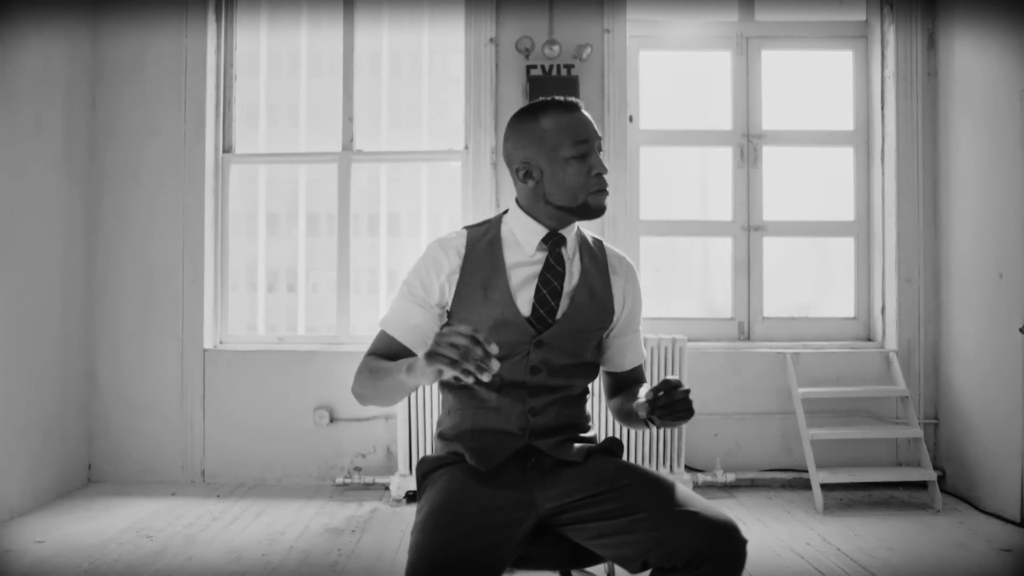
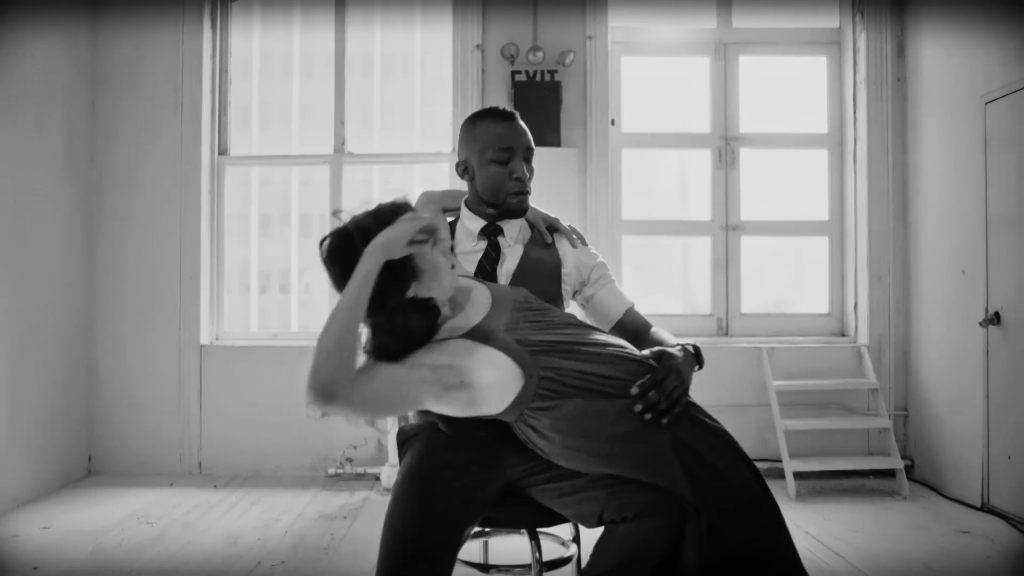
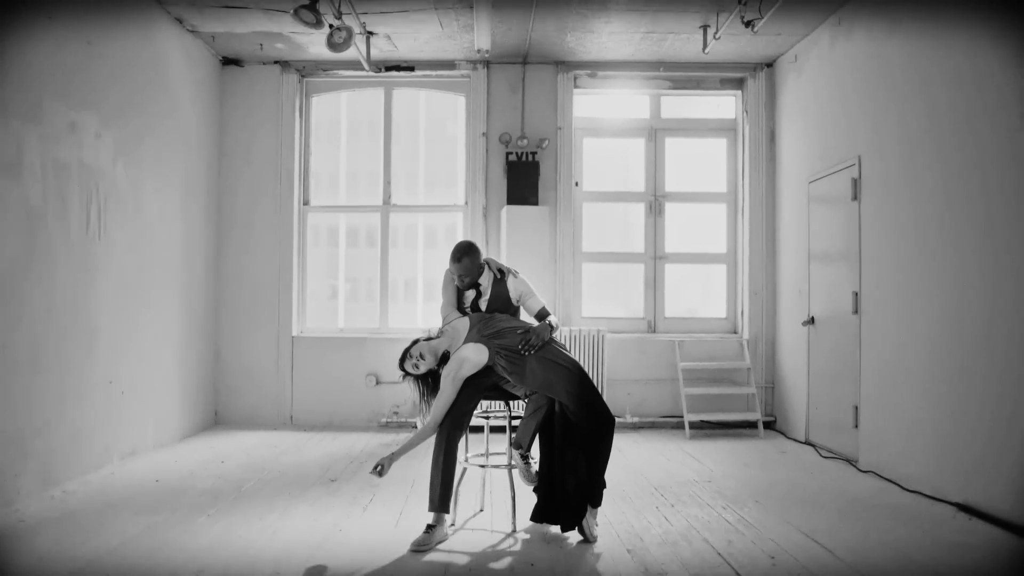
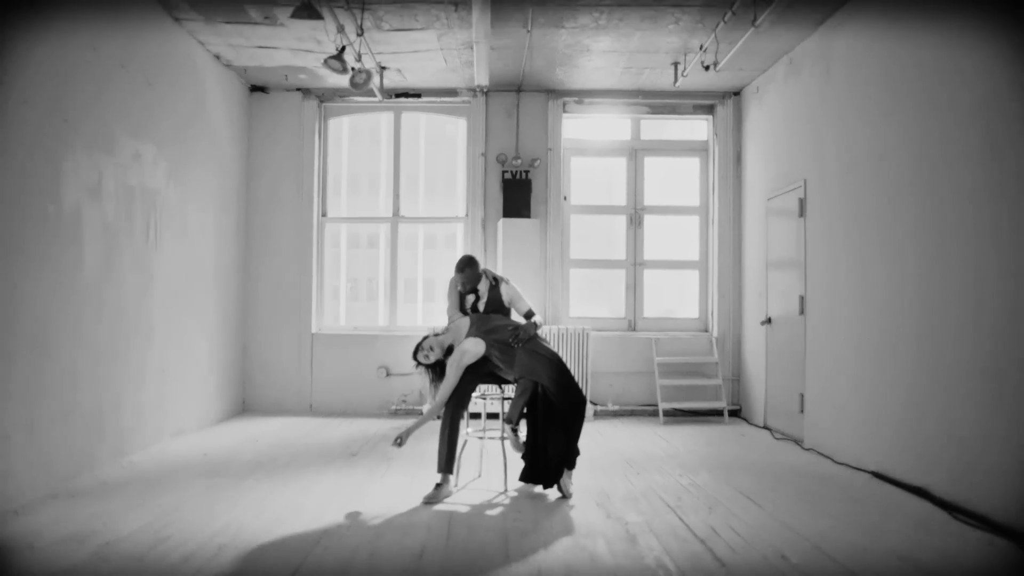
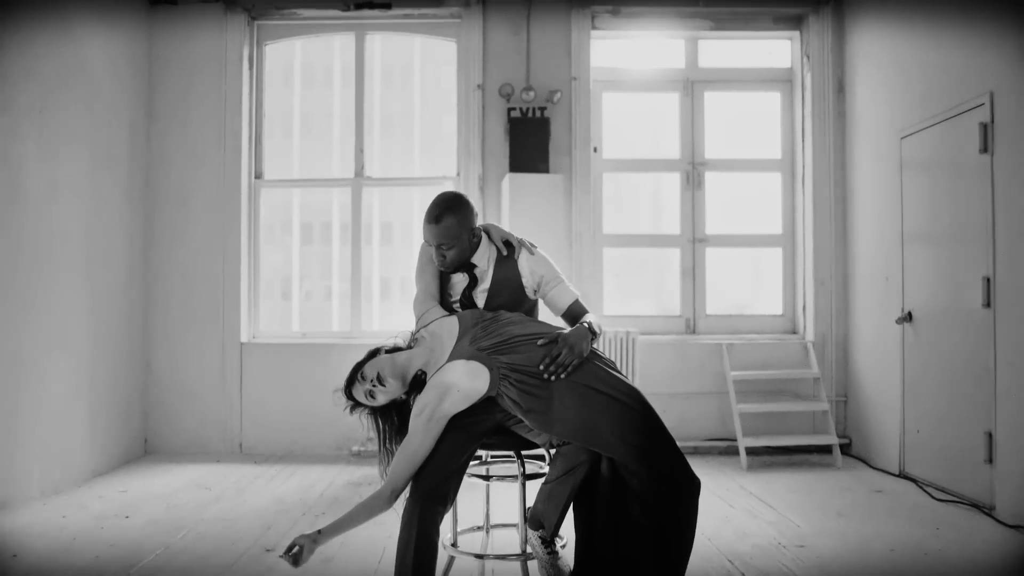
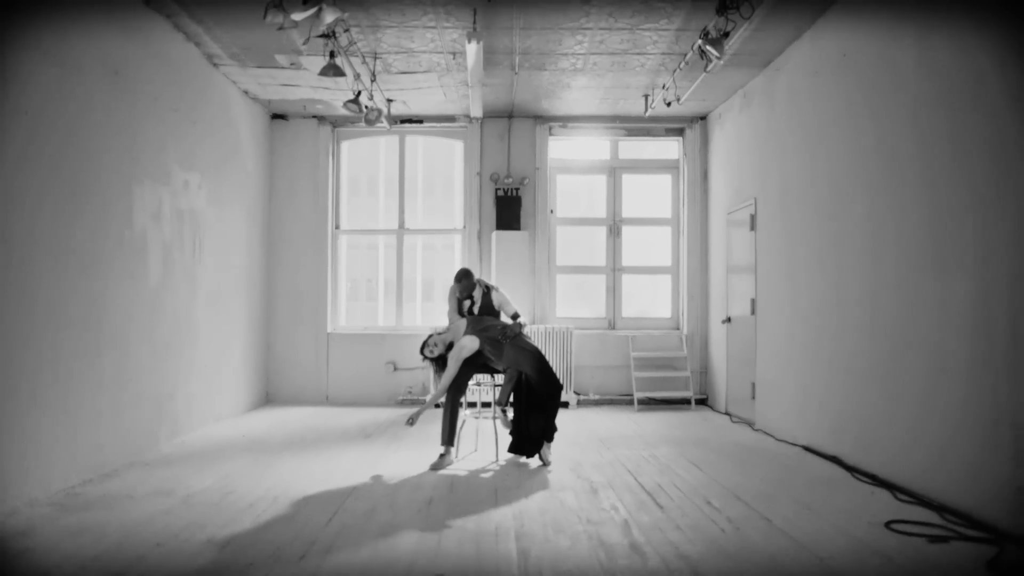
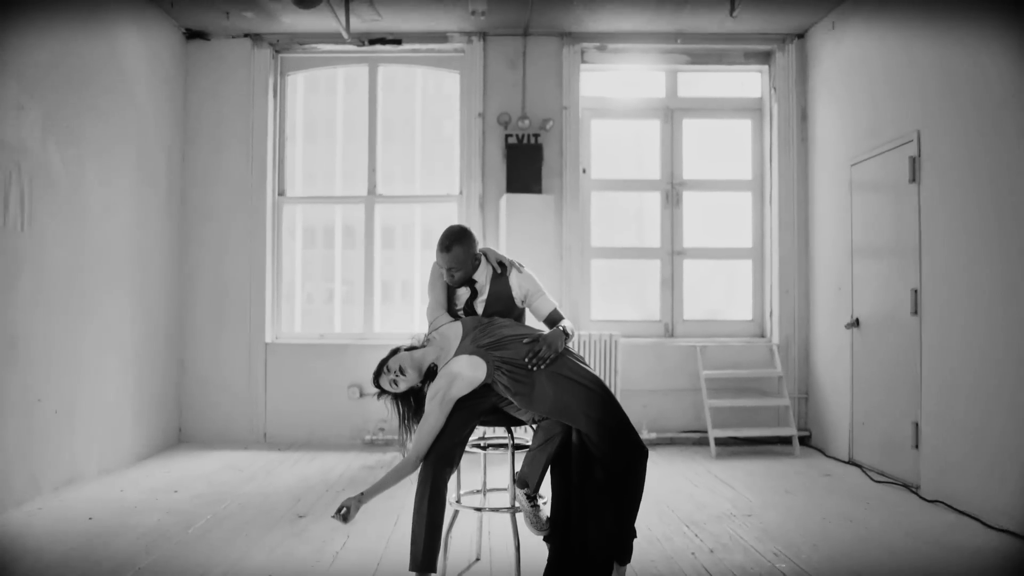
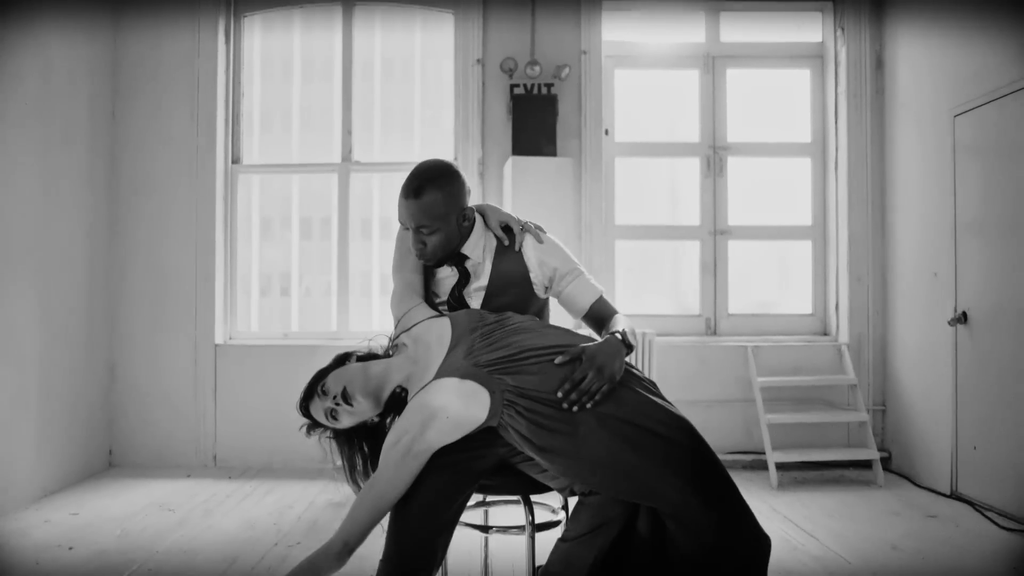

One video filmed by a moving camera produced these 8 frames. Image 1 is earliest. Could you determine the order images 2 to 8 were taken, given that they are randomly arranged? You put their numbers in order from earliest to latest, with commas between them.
2, 8, 5, 7, 3, 4, 6
